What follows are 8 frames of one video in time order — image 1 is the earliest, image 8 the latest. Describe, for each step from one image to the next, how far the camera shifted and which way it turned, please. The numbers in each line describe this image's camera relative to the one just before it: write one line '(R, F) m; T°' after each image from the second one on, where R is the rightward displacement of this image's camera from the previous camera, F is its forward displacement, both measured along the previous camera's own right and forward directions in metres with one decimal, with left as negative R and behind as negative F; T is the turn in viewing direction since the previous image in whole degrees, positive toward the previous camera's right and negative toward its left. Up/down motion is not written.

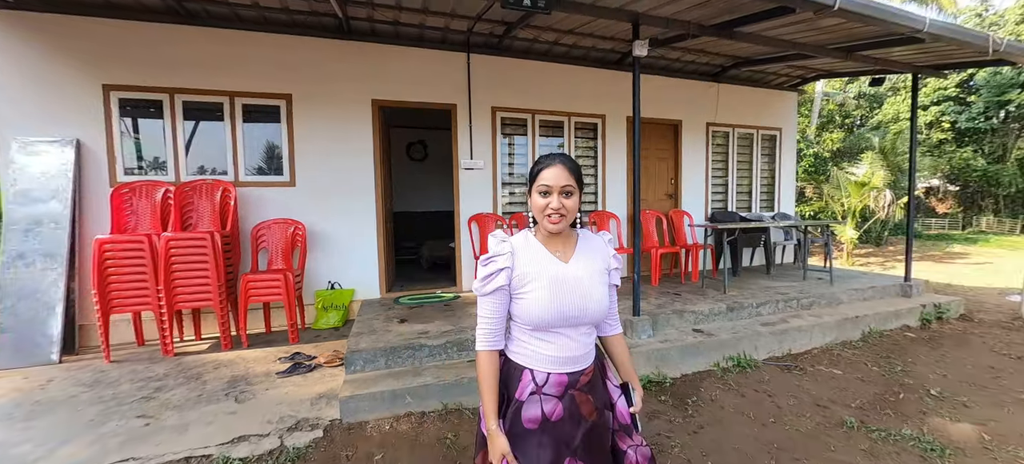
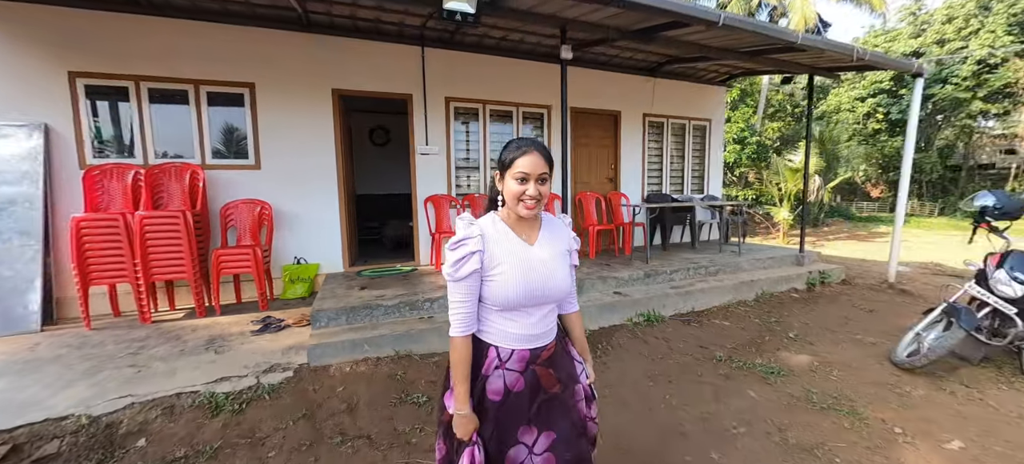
(+0.3, -0.5) m; +4°
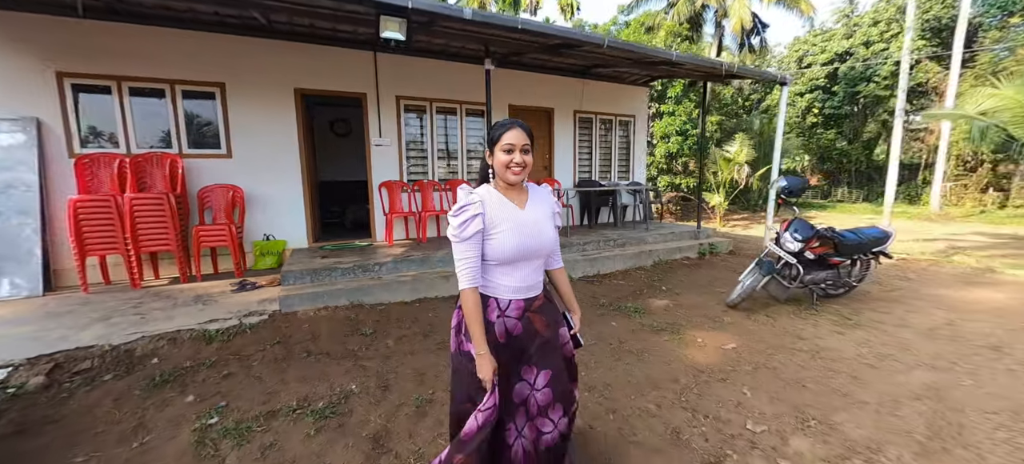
(+0.4, -0.9) m; +4°
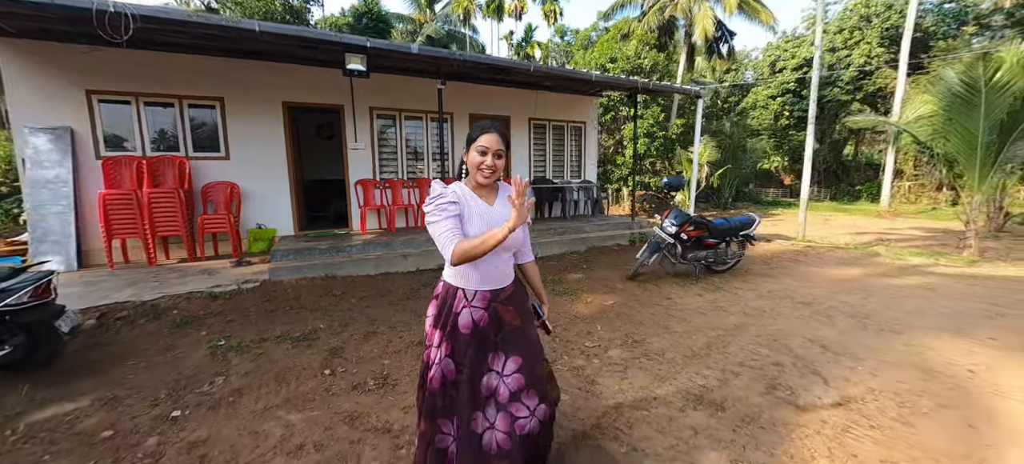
(+0.7, -1.0) m; +1°
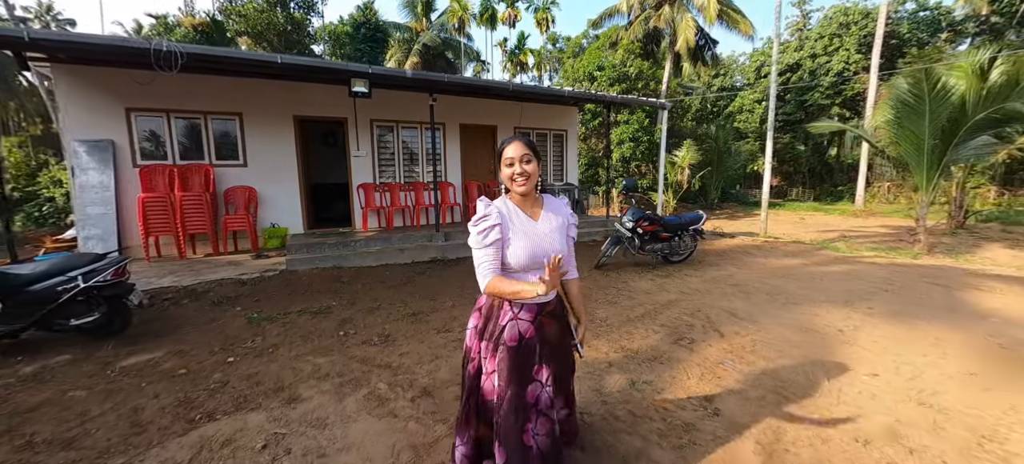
(+0.2, -0.8) m; 0°
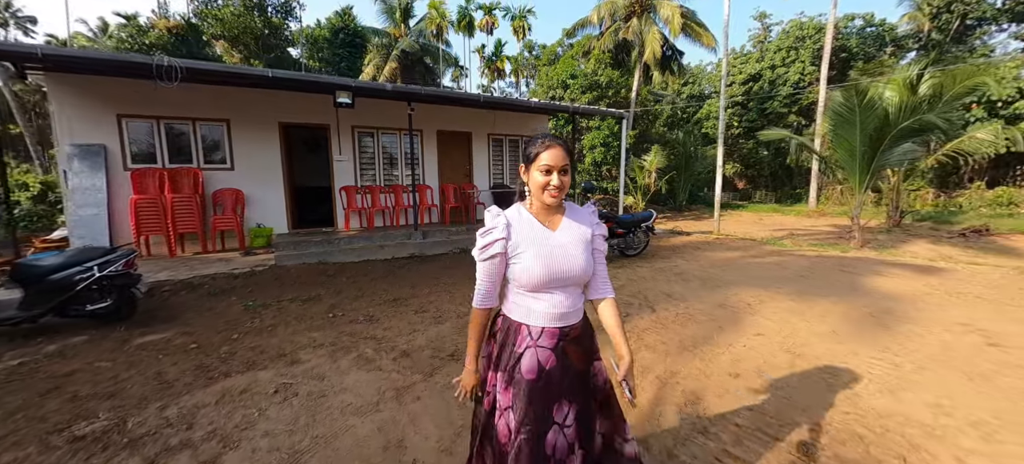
(+0.2, -0.6) m; +3°
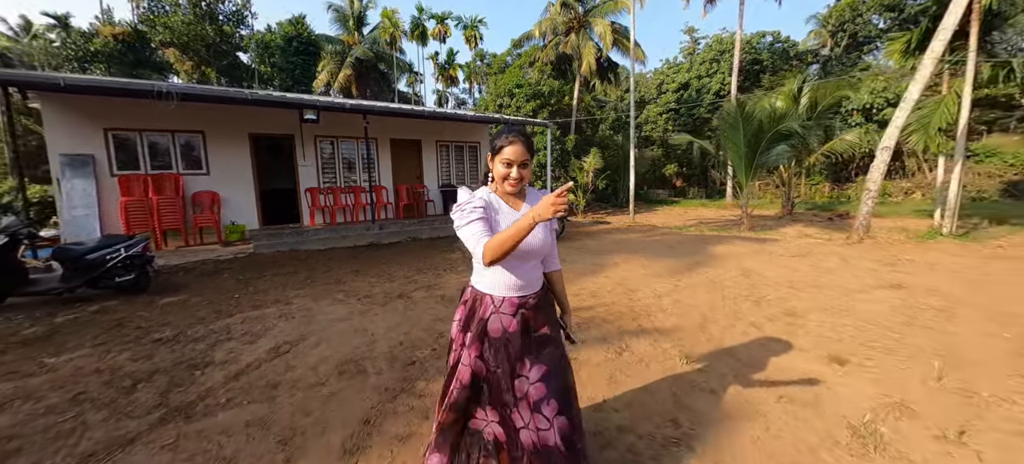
(+0.5, -1.6) m; +6°
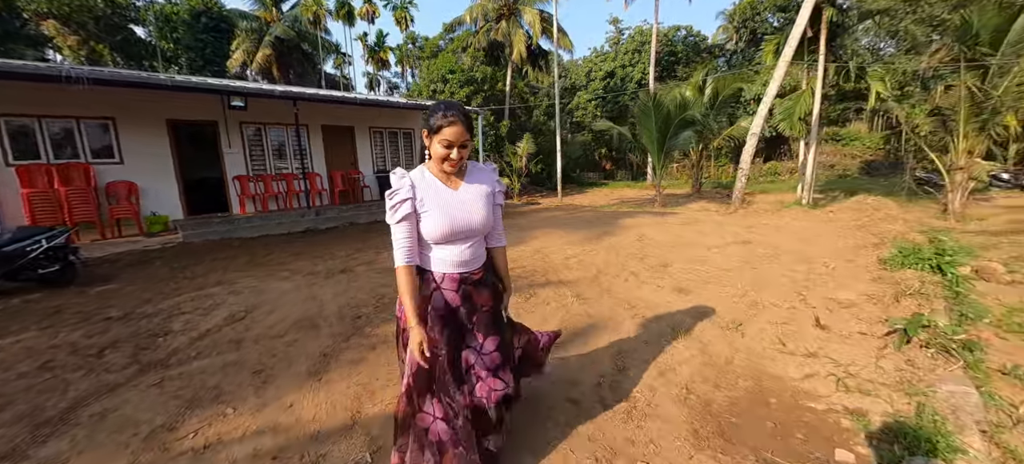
(+0.2, -0.8) m; +9°
